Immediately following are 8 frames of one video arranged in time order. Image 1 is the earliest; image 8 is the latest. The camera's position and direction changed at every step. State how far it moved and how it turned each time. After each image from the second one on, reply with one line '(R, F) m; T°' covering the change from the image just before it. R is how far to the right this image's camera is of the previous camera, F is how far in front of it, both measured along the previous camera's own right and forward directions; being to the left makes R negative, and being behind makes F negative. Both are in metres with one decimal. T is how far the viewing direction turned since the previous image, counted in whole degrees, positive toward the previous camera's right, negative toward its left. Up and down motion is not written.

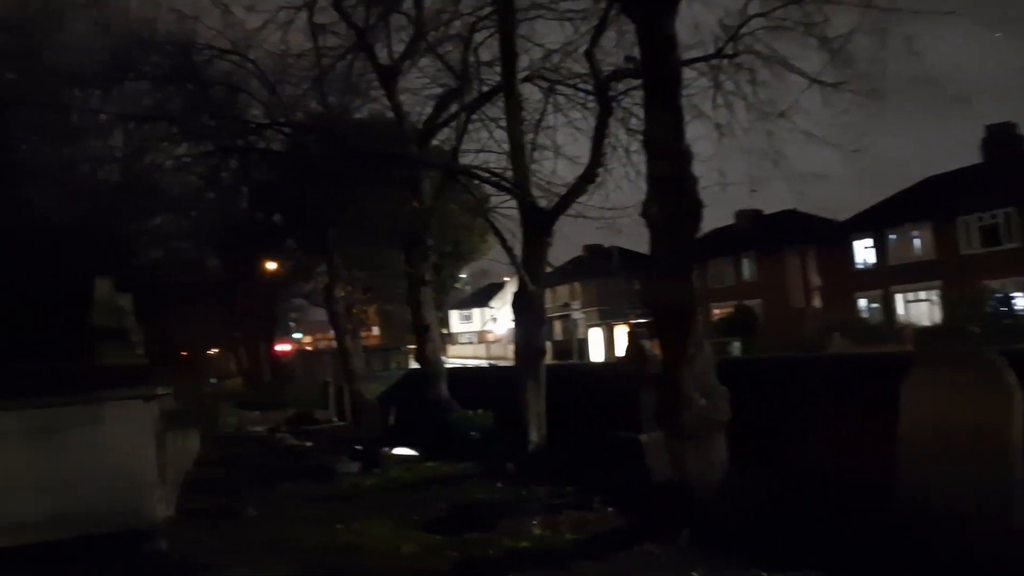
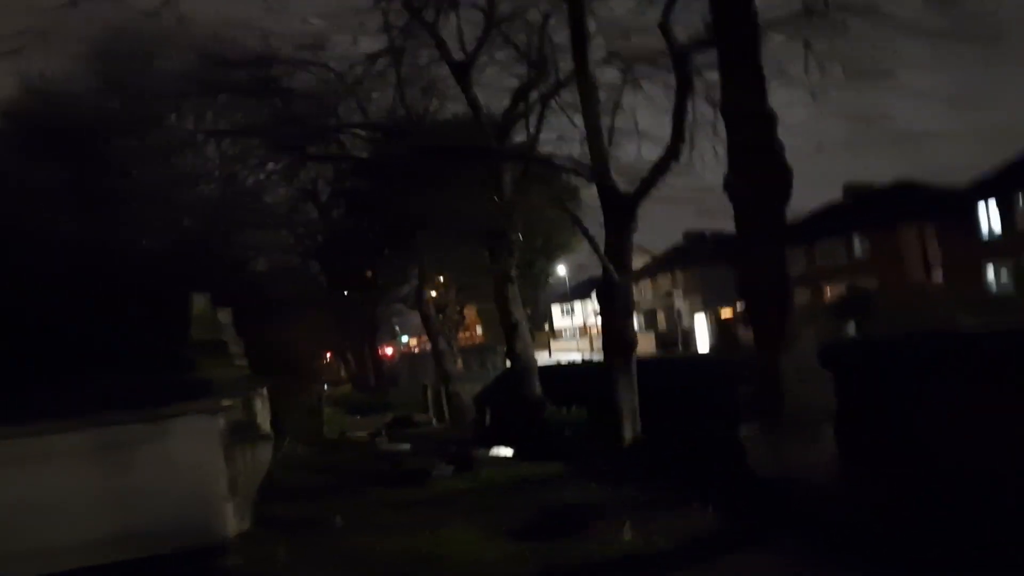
(+0.2, +0.4) m; -7°
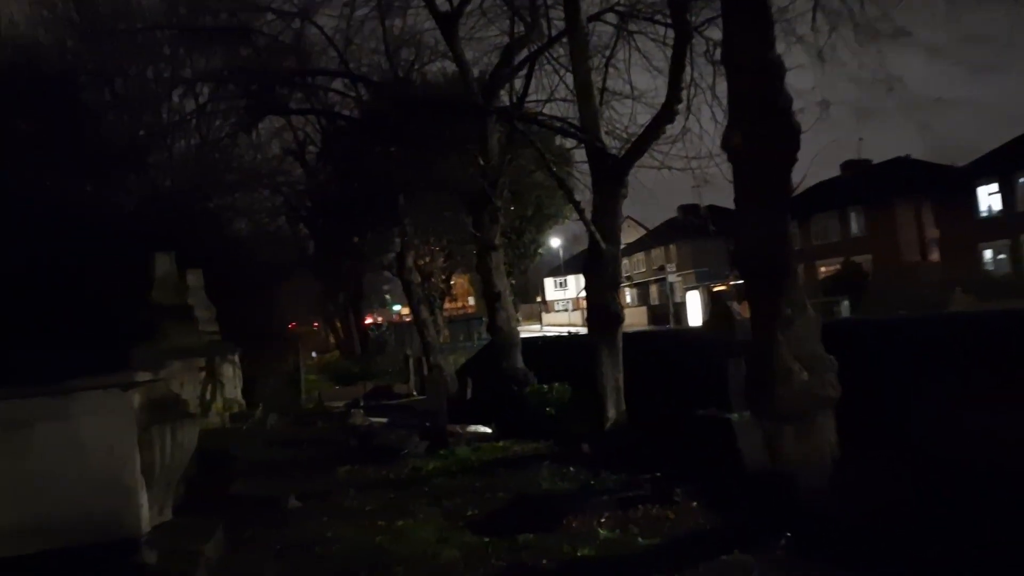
(+0.2, +0.8) m; 0°
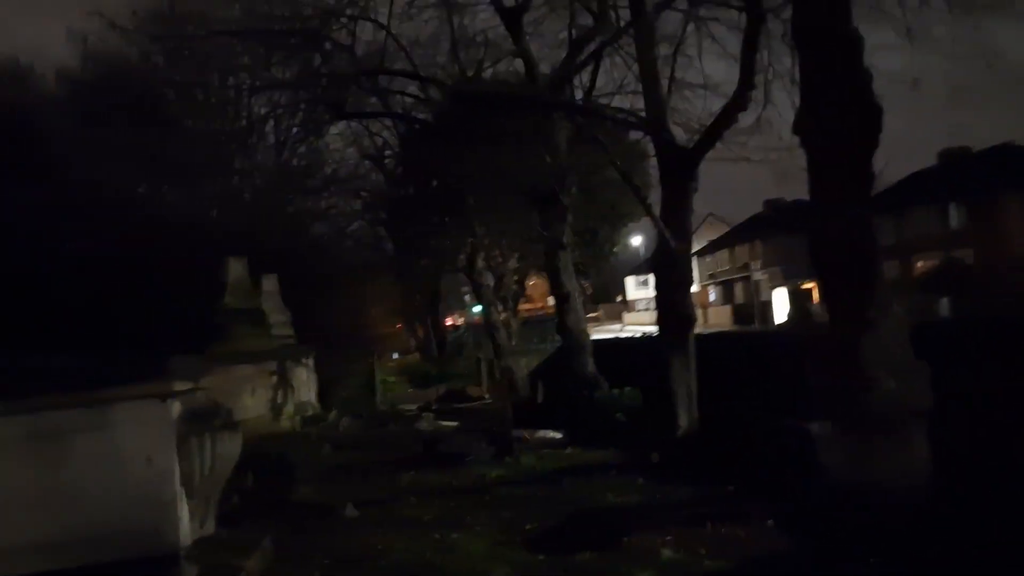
(+0.2, +0.4) m; -6°
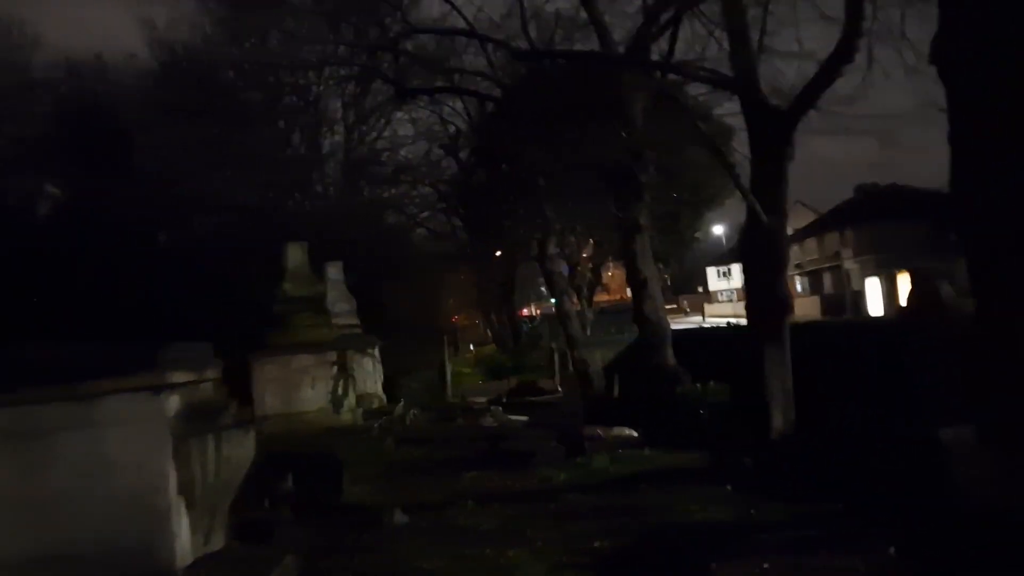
(+0.1, +1.0) m; -6°
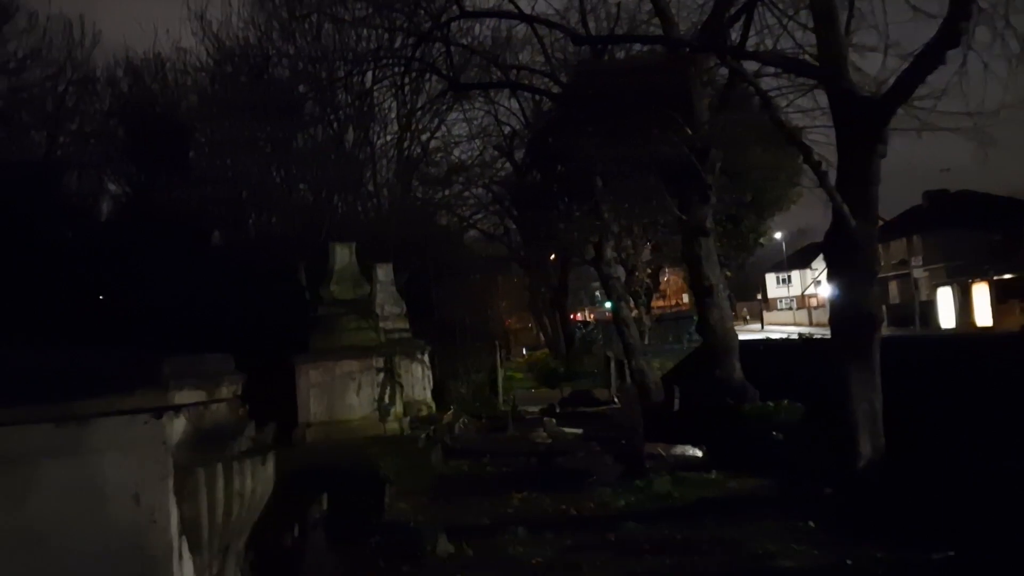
(0.0, +0.7) m; -4°
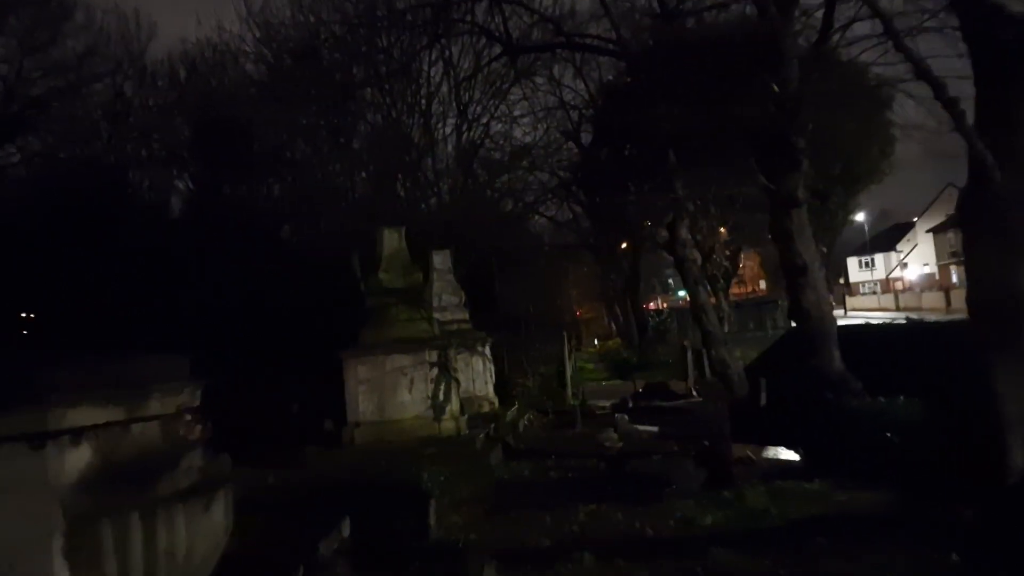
(+0.1, +1.2) m; -5°
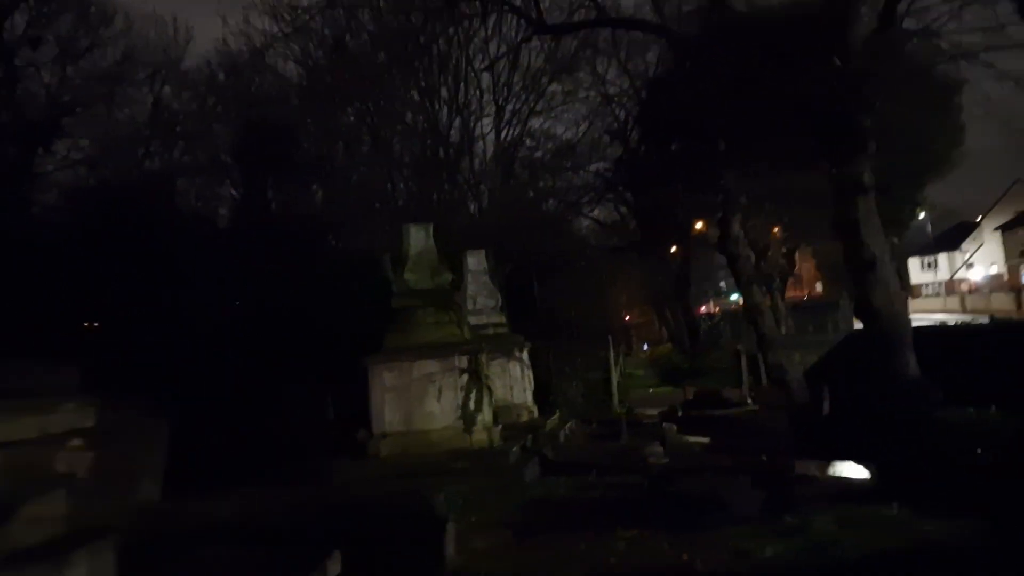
(+0.2, +0.9) m; -4°
